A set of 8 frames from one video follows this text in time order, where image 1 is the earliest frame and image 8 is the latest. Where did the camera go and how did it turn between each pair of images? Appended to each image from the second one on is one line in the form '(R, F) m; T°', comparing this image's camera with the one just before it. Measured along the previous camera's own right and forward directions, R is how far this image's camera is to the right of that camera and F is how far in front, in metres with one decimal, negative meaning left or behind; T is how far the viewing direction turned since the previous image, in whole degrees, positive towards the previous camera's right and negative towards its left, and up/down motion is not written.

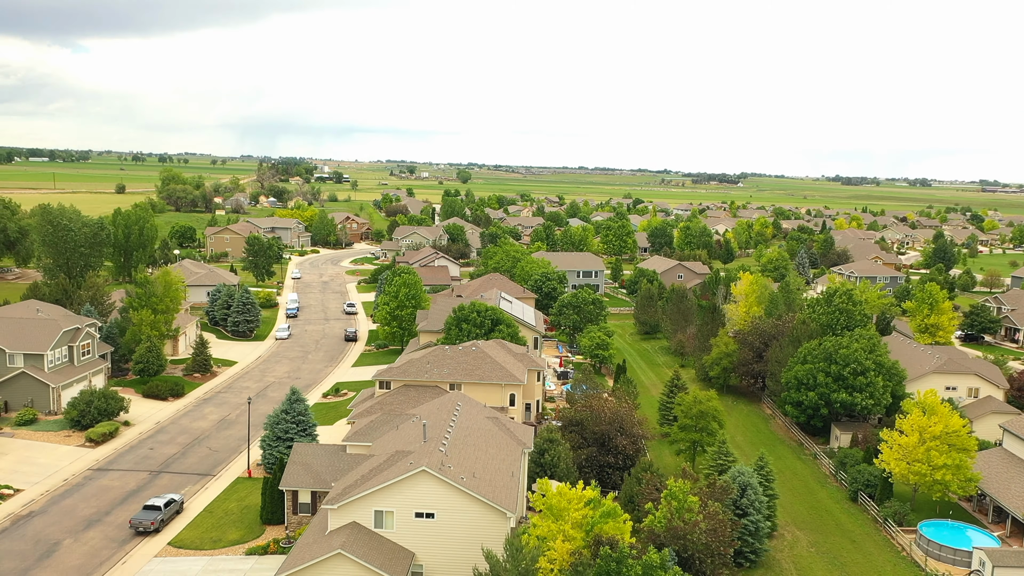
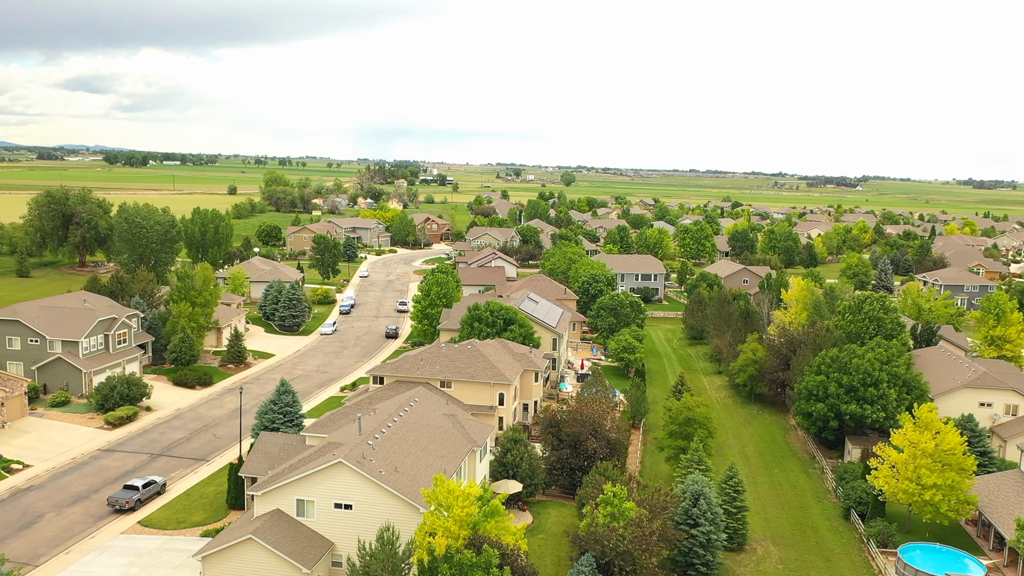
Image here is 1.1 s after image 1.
(+5.6, +0.4) m; -7°
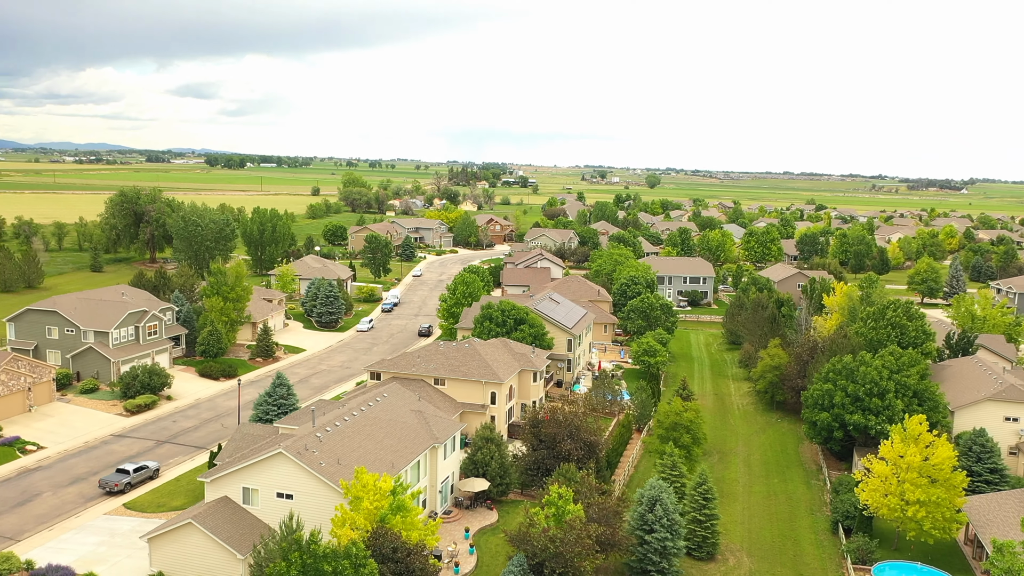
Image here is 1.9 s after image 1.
(+4.5, +0.3) m; -6°
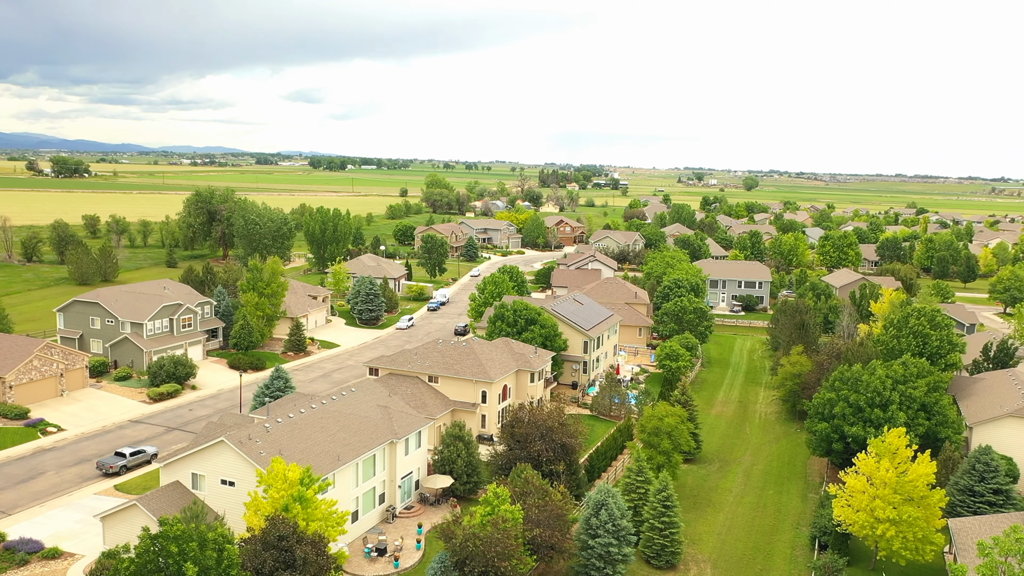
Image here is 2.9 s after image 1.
(+5.0, +0.3) m; -7°
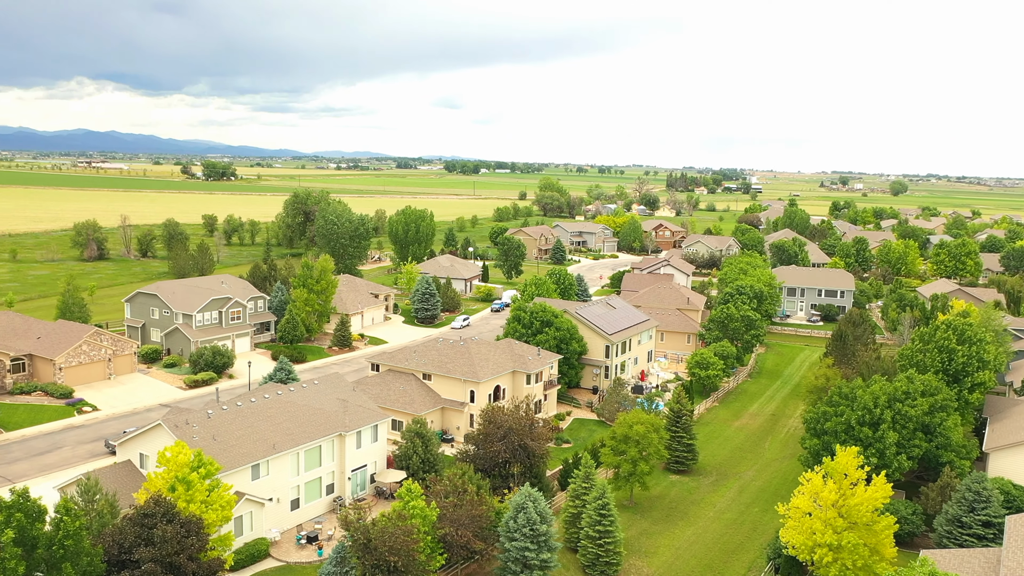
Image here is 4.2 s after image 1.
(+7.0, +0.6) m; -9°
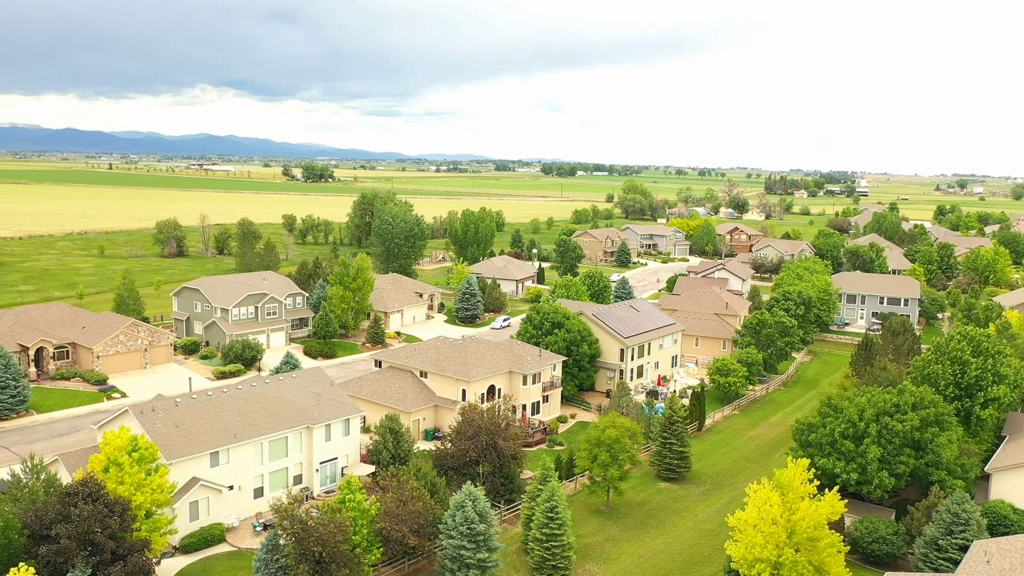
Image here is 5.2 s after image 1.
(+5.1, +0.3) m; -7°
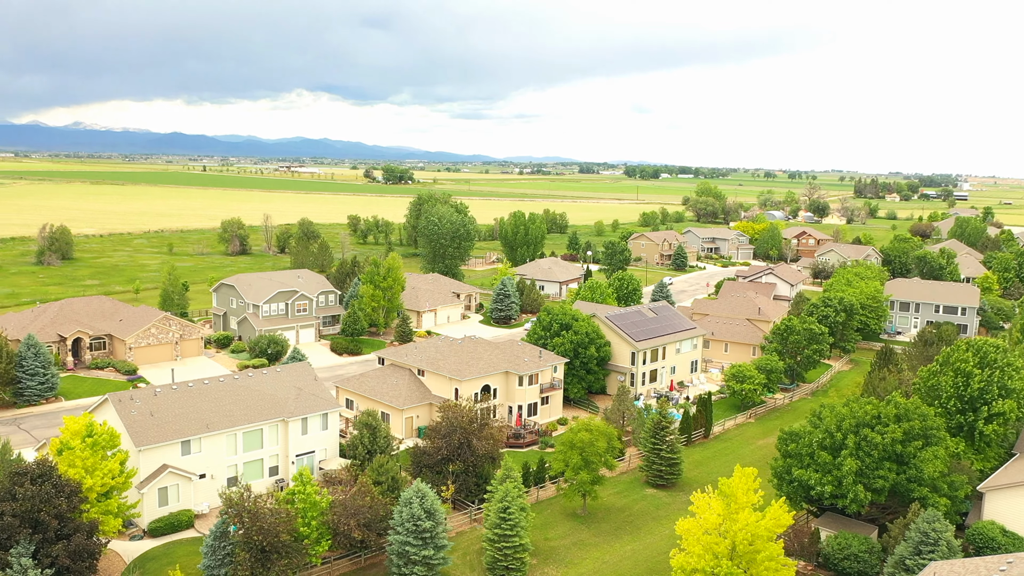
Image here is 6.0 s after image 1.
(+4.4, +0.3) m; -6°
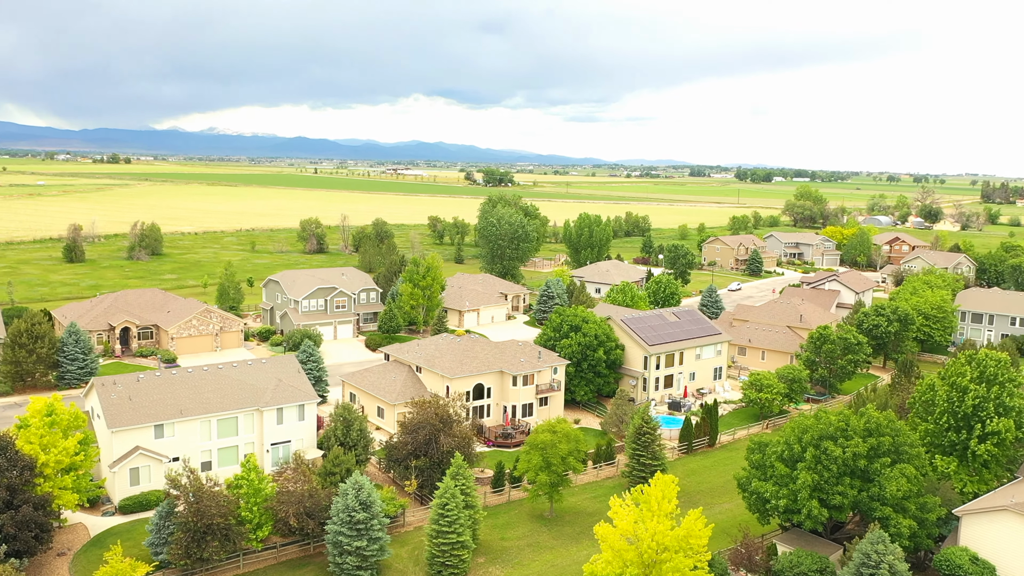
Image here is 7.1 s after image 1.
(+5.7, +0.4) m; -8°
